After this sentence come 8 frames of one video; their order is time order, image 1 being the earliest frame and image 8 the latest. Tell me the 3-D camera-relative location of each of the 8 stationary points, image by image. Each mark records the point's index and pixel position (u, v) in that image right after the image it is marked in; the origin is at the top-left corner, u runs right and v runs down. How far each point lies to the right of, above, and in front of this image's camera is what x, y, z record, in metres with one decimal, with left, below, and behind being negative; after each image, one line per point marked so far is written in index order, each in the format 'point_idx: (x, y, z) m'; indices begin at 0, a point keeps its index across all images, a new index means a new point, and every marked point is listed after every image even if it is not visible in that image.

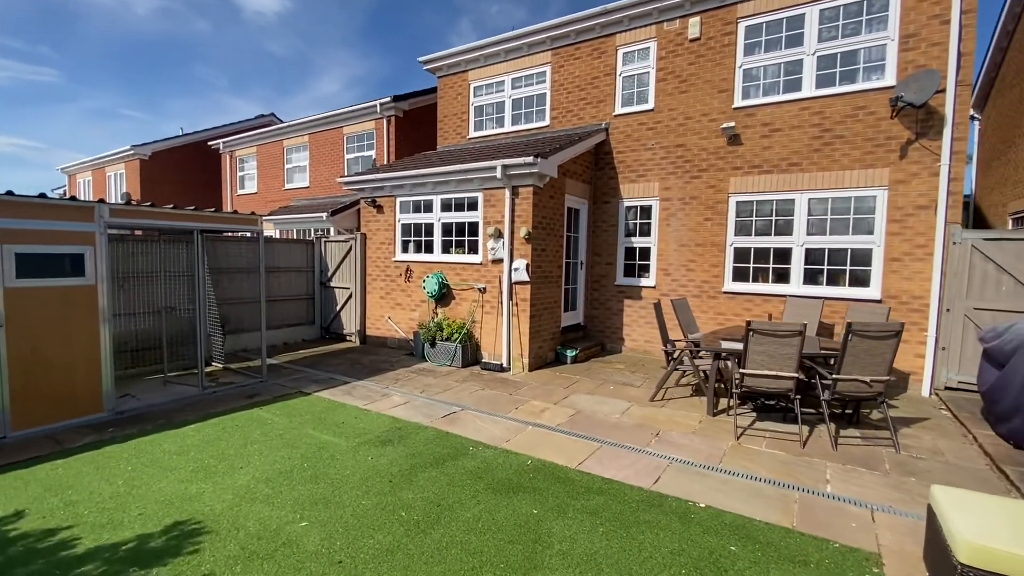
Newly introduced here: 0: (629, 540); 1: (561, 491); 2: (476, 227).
0: (+0.8, -1.6, +3.1) m
1: (+0.4, -1.6, +3.7) m
2: (-0.6, +1.0, +7.7) m
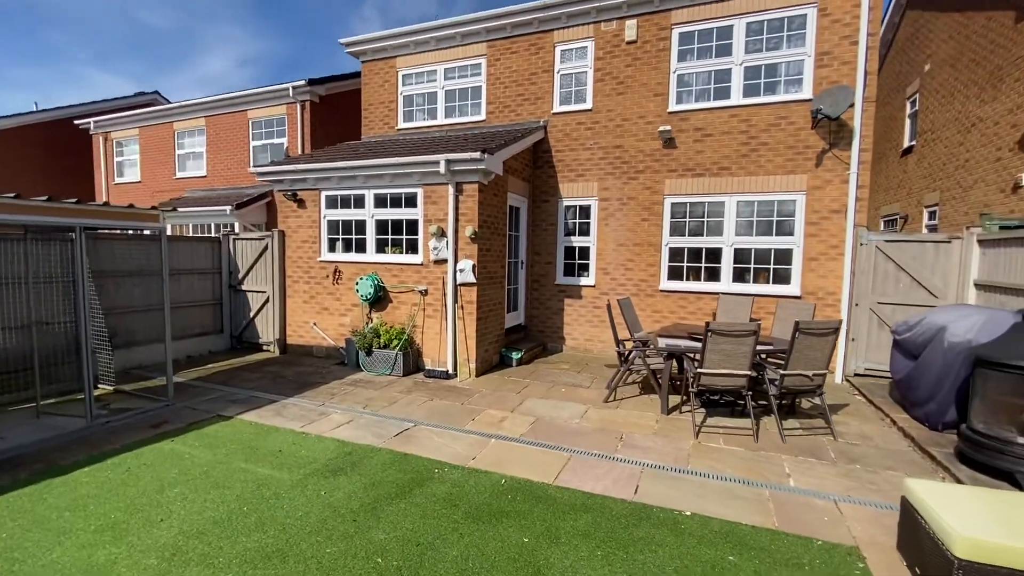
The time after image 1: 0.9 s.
0: (+0.8, -1.7, +2.9) m
1: (+0.3, -1.6, +3.5) m
2: (-1.5, +0.9, +7.2) m
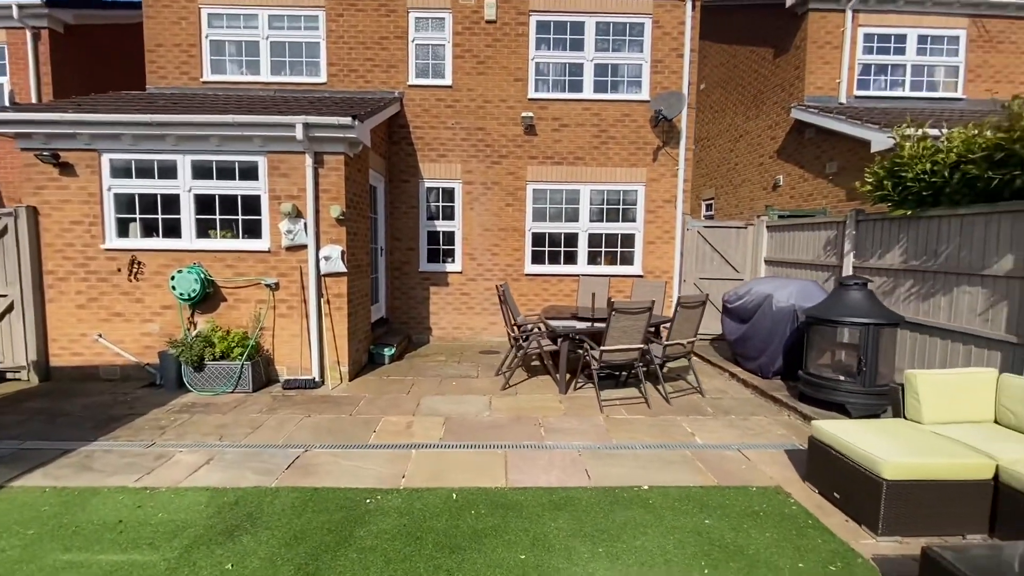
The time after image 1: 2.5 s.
0: (+0.7, -1.6, +2.9) m
1: (+0.1, -1.5, +3.2) m
2: (-3.1, +1.0, +5.8) m
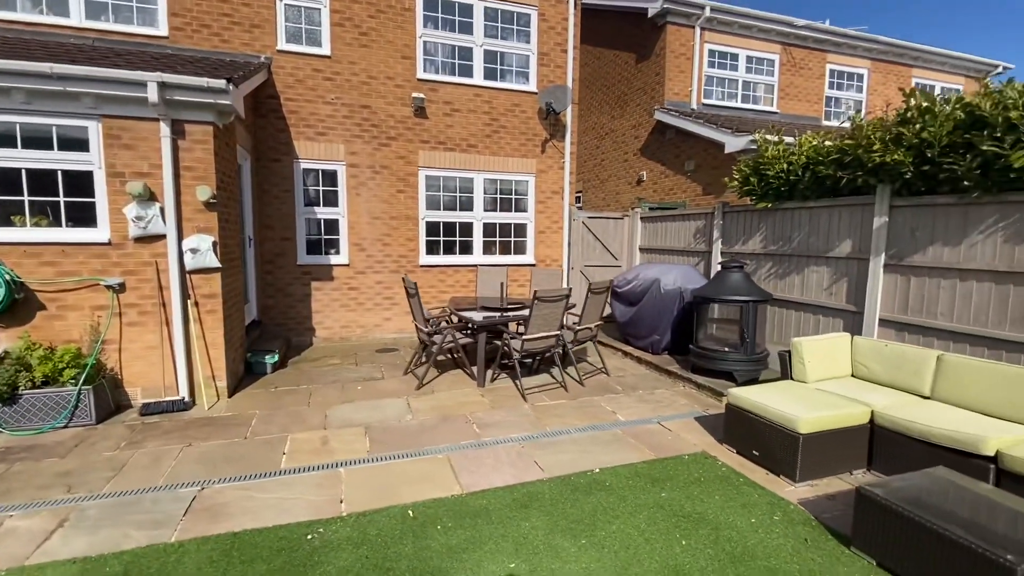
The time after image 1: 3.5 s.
0: (+0.6, -1.5, +2.9) m
1: (-0.1, -1.5, +3.0) m
2: (-4.0, +1.0, +4.5) m
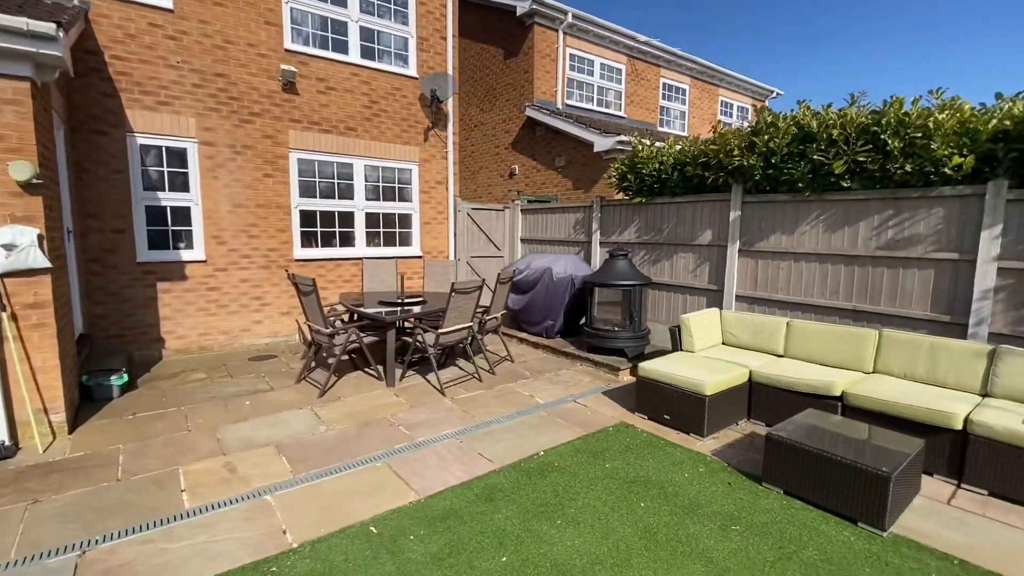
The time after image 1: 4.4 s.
0: (+0.5, -1.4, +3.1) m
1: (-0.3, -1.4, +2.9) m
2: (-4.5, +0.9, +3.1) m
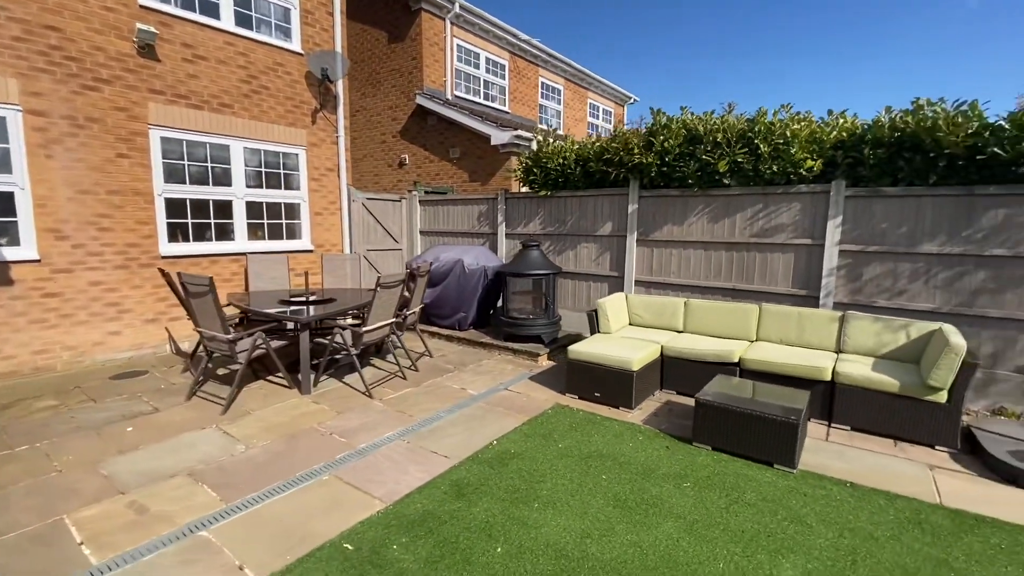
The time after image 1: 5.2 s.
0: (+0.3, -1.3, +3.2) m
1: (-0.4, -1.4, +2.9) m
2: (-4.6, +0.8, +1.8) m
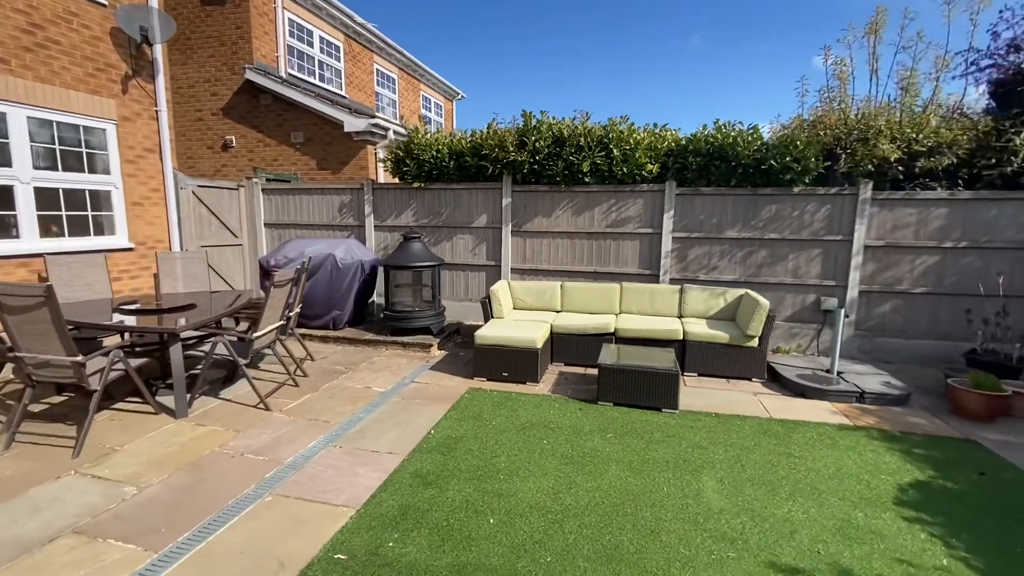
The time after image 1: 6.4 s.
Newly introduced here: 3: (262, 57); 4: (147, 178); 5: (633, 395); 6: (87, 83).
0: (0.0, -1.2, +3.5) m
1: (-0.5, -1.3, +2.9) m
2: (-4.1, +0.6, +0.3) m
3: (-4.4, +4.1, +8.5) m
4: (-4.7, +1.4, +6.2) m
5: (+1.1, -1.0, +4.5) m
6: (-4.8, +2.3, +5.4) m
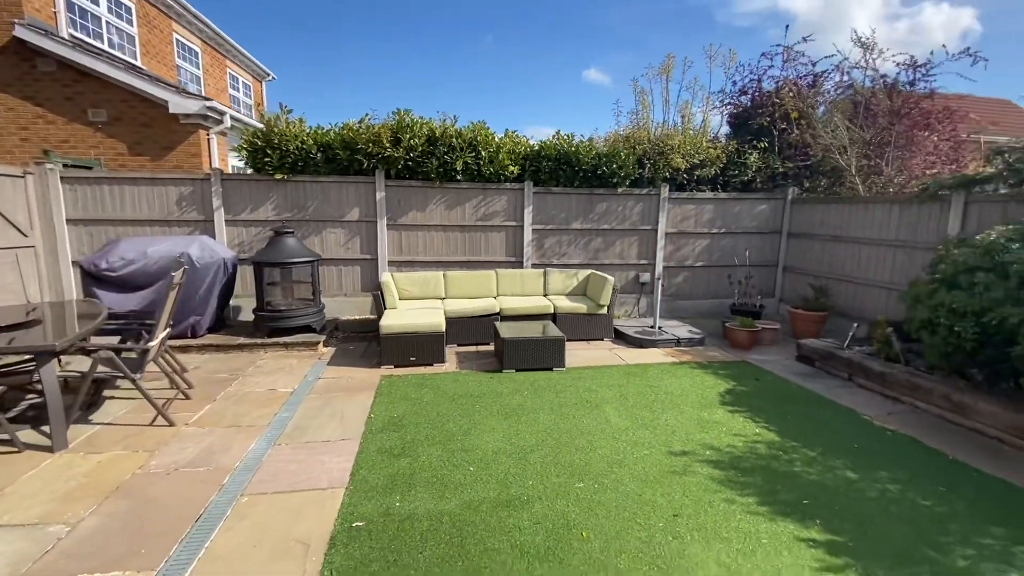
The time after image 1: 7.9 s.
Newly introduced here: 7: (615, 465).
0: (-0.4, -1.1, +4.0) m
1: (-0.7, -1.3, +3.3) m
2: (-3.0, +0.4, -0.6) m
3: (-6.8, +3.9, +6.8) m
4: (-5.9, +1.2, +4.6) m
5: (+0.2, -0.8, +5.3) m
6: (-5.8, +2.1, +3.9) m
7: (+0.7, -1.3, +3.4) m
